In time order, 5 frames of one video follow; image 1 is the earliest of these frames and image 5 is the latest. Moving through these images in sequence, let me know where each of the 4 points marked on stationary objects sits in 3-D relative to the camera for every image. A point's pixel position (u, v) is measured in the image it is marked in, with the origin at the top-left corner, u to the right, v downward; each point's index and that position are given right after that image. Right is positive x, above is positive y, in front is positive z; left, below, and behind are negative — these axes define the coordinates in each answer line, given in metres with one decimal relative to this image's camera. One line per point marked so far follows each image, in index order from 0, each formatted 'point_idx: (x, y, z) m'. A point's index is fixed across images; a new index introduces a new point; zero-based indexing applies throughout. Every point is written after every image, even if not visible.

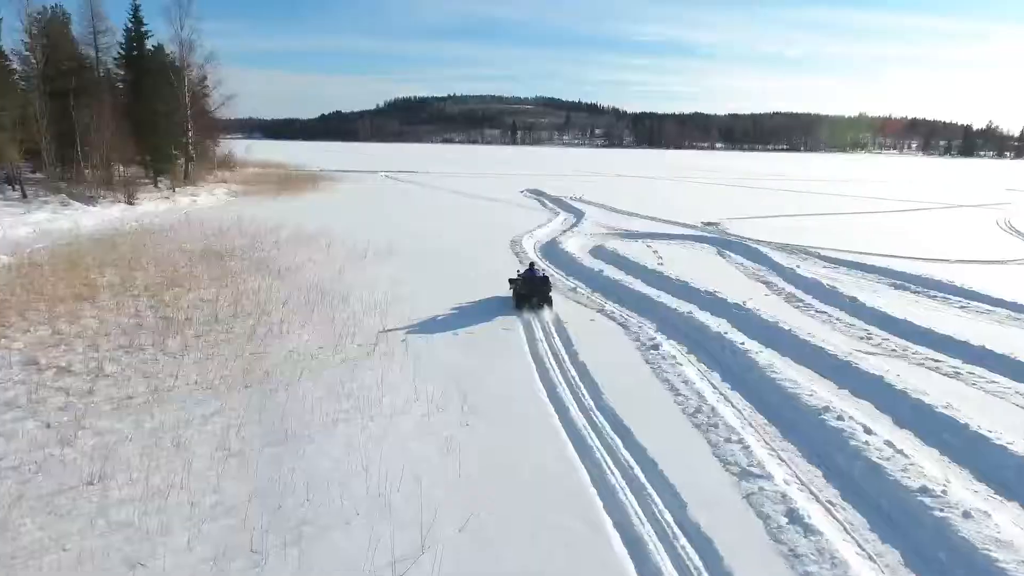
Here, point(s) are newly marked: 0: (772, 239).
0: (+7.9, +1.6, +20.1) m
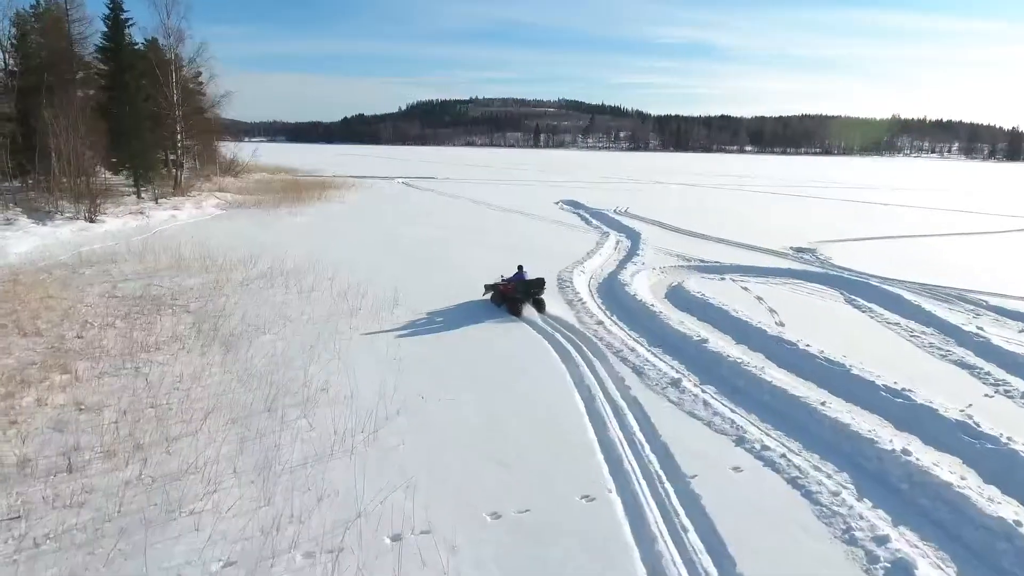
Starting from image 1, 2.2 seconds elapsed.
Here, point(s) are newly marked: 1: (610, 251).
0: (+8.9, +0.5, +15.5) m
1: (+2.6, +0.9, +16.6) m
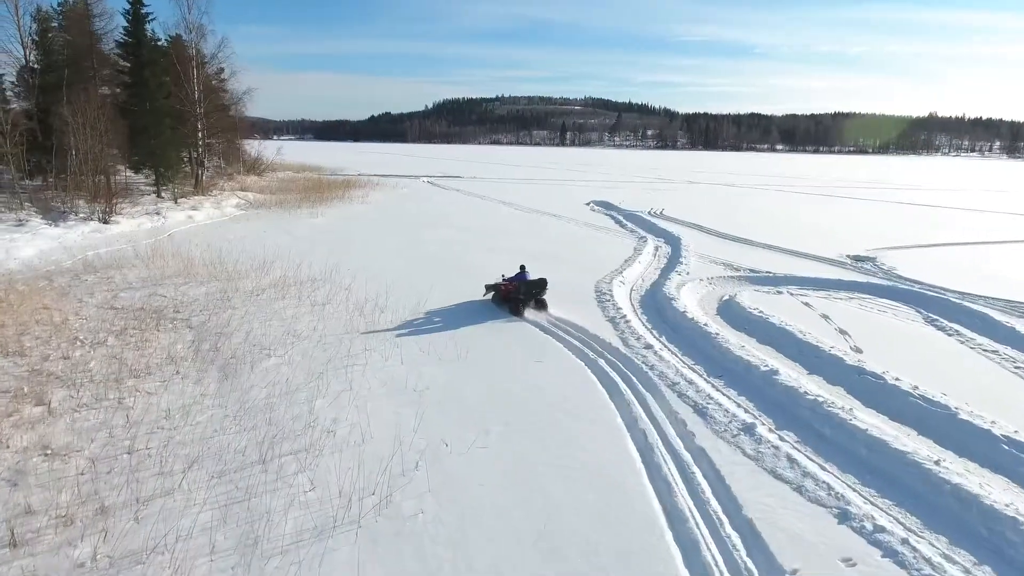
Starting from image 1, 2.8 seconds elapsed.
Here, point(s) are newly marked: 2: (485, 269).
0: (+9.7, +0.1, +14.0) m
1: (+3.3, +0.7, +15.3) m
2: (-0.6, +0.4, +14.4) m
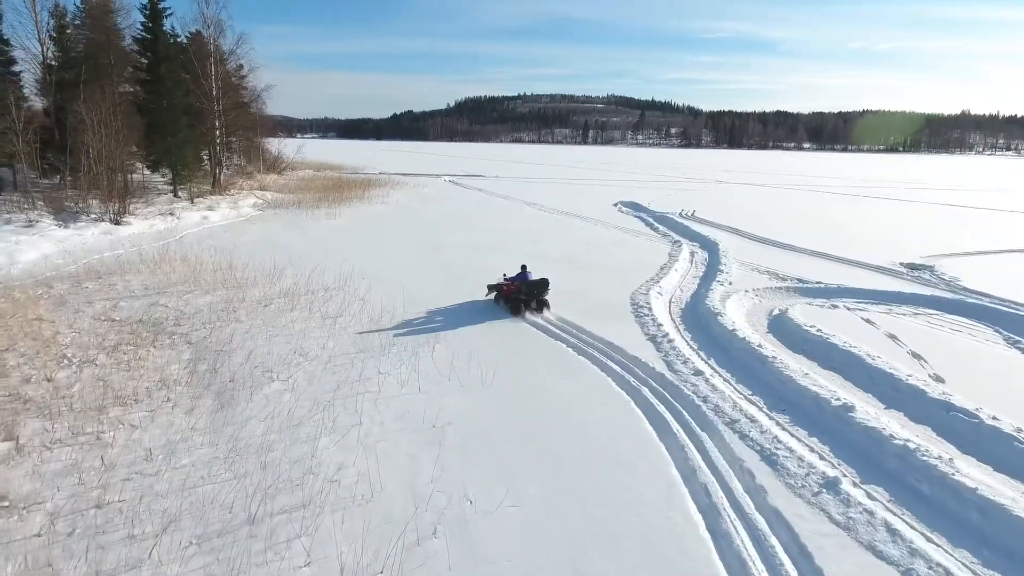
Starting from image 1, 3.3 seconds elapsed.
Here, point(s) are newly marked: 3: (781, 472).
0: (+10.2, -0.1, +12.7) m
1: (+3.9, +0.5, +14.3) m
2: (0.0, +0.2, +13.5) m
3: (+2.3, -1.6, +5.4) m
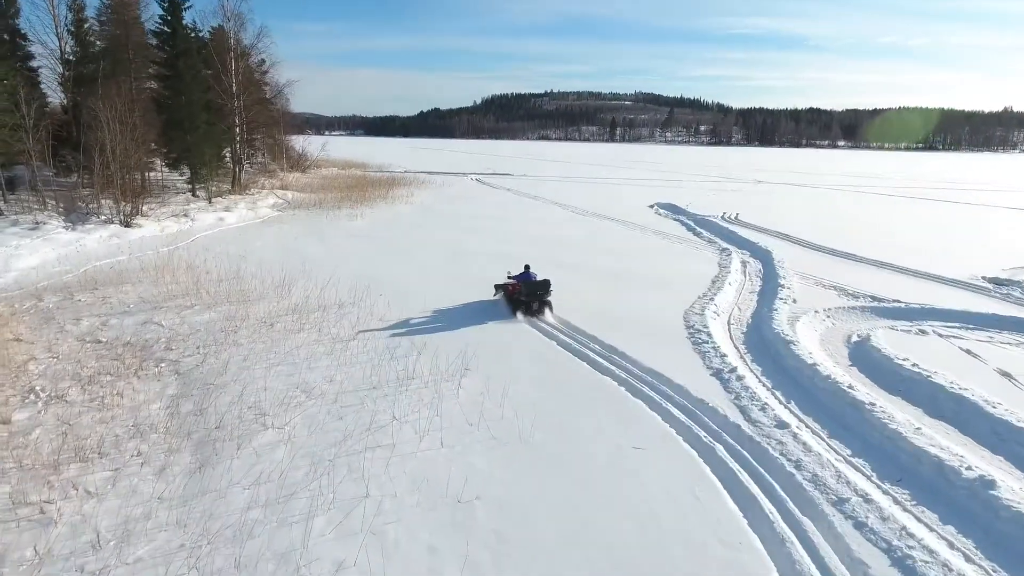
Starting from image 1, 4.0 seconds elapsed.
0: (+10.8, -0.5, +11.0) m
1: (+4.6, +0.2, +12.8) m
2: (+0.6, -0.1, +12.2) m
3: (+2.6, -1.9, +4.0) m
